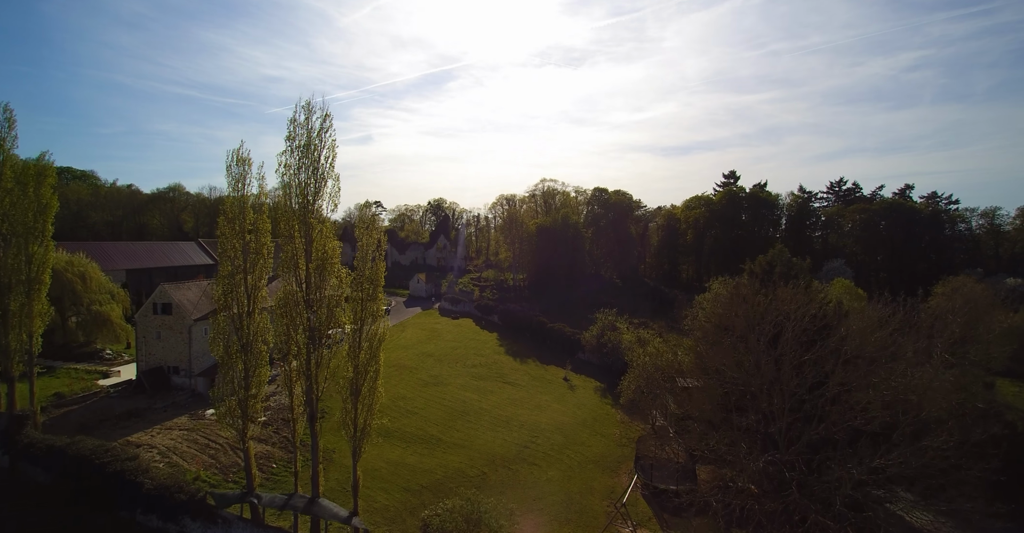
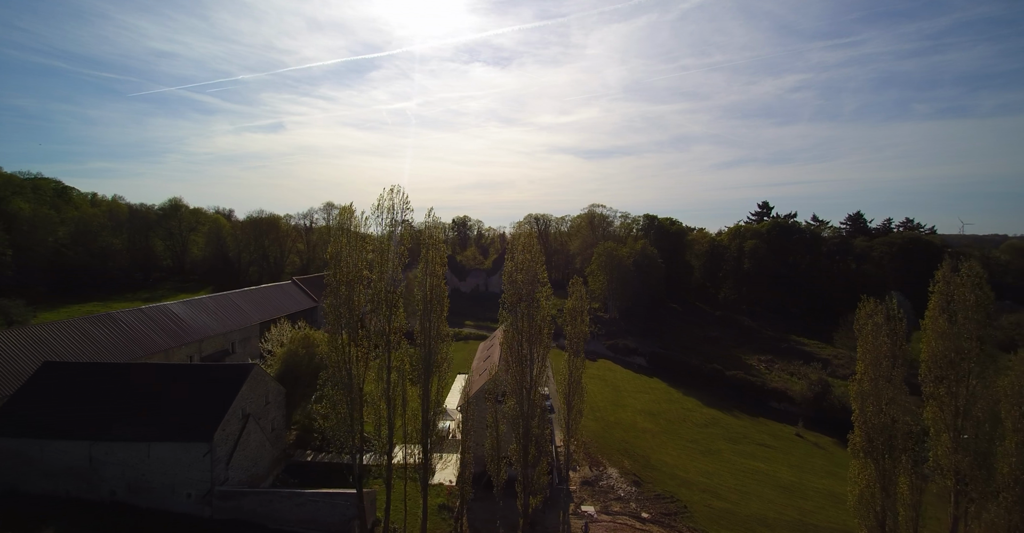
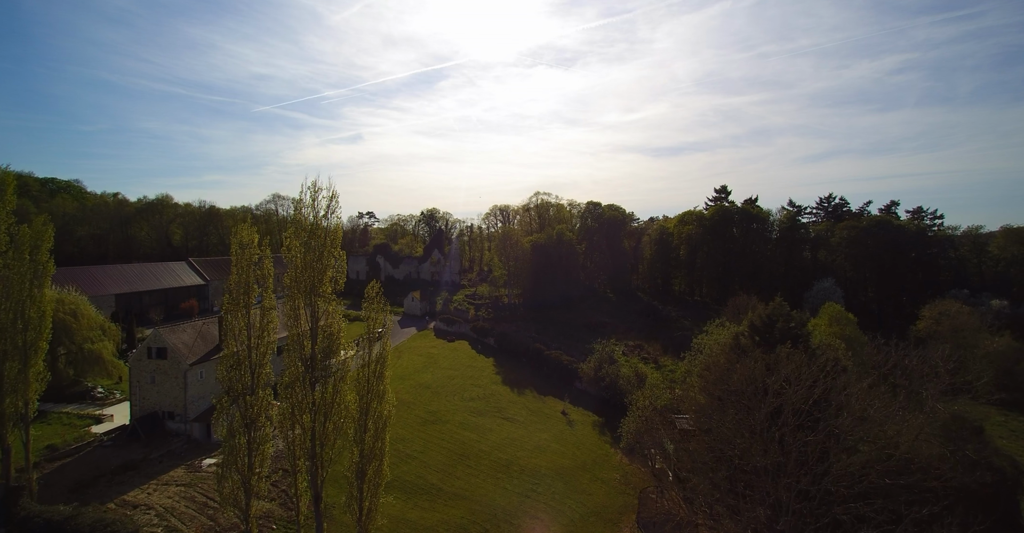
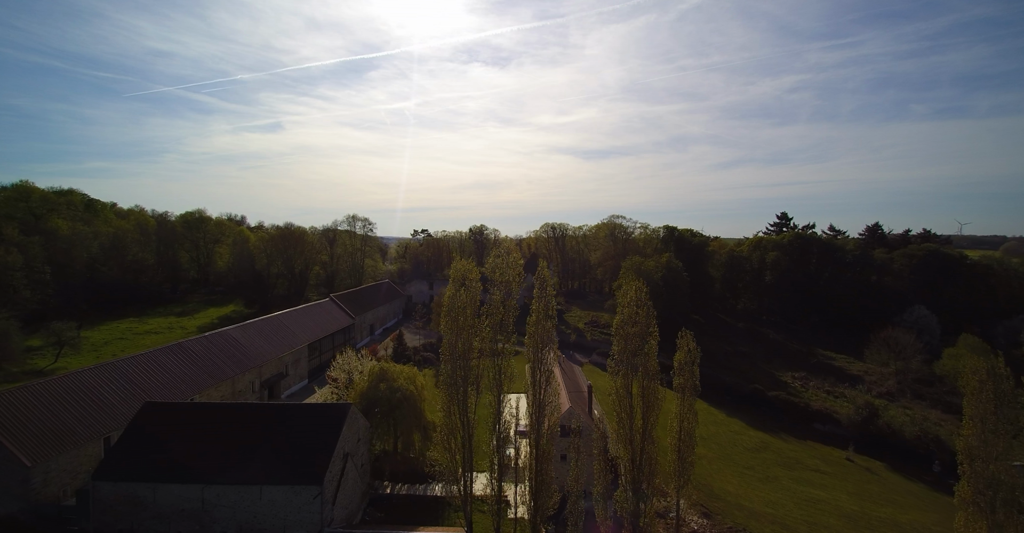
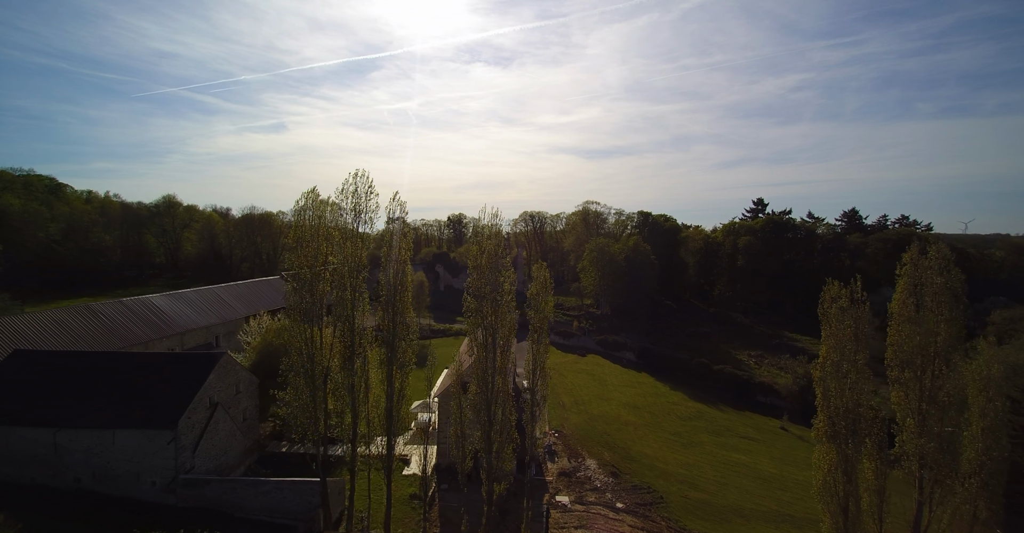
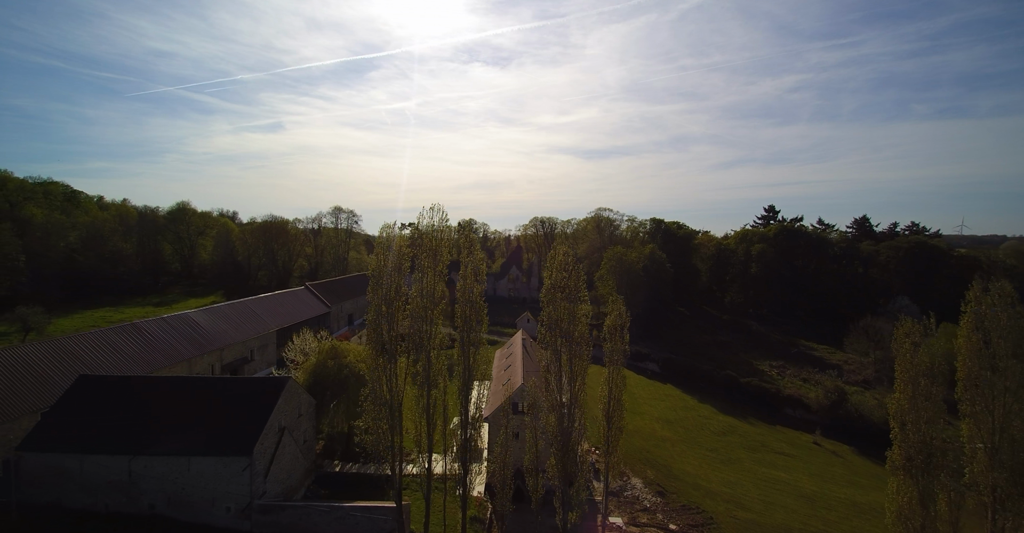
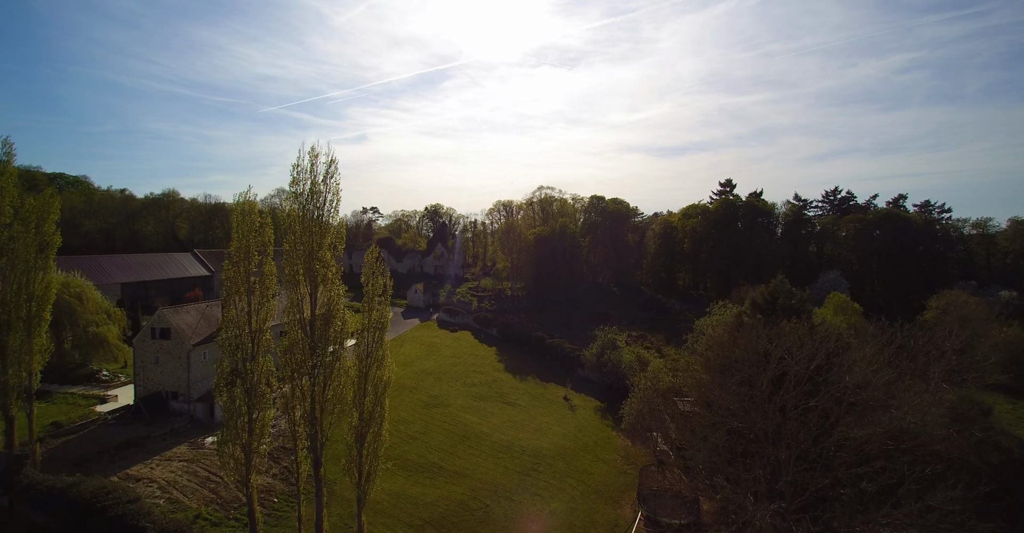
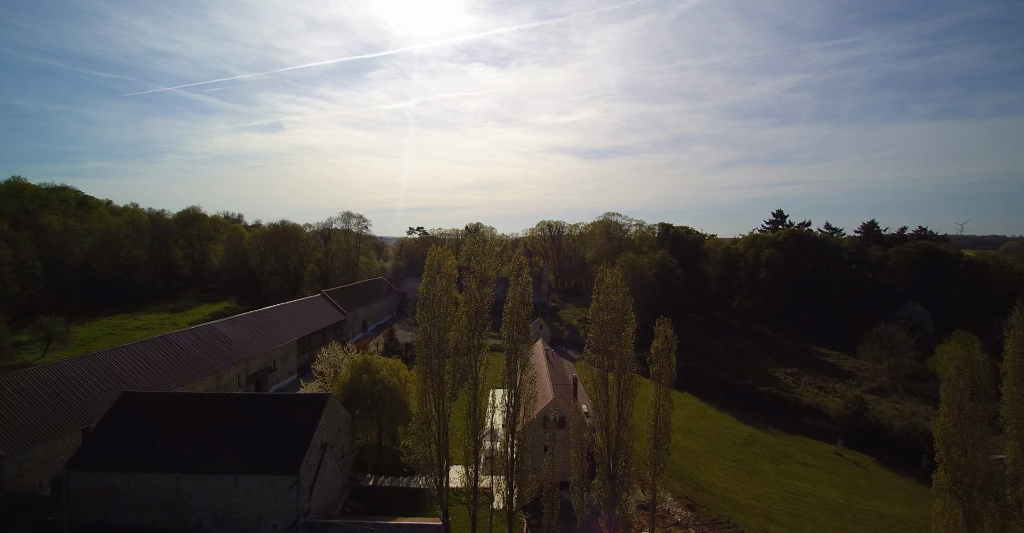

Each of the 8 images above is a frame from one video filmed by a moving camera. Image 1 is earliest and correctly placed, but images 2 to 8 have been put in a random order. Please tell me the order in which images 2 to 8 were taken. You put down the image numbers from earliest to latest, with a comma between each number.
7, 3, 5, 2, 6, 8, 4
